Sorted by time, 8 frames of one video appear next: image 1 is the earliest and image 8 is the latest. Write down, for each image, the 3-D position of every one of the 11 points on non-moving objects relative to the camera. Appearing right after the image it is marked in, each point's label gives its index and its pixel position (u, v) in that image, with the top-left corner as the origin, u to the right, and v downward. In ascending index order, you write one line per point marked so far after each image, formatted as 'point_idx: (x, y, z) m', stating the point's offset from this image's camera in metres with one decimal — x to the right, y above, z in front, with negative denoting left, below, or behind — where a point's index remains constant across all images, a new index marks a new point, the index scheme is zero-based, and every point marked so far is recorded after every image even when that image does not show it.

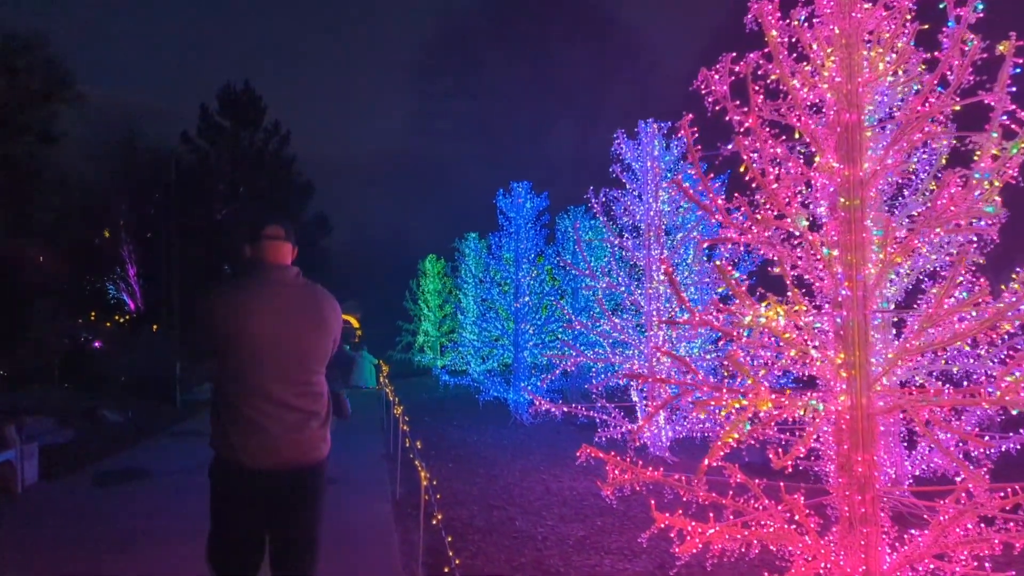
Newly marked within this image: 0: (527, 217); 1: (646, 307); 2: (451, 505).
0: (+0.2, +1.1, +14.1) m
1: (+1.4, -0.2, +9.6) m
2: (-0.5, -2.0, +8.2) m
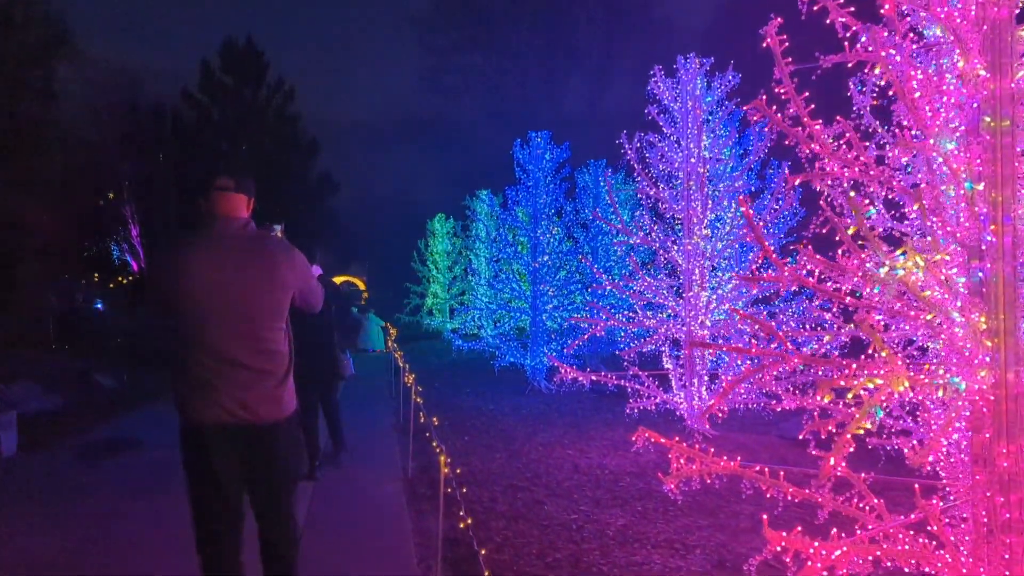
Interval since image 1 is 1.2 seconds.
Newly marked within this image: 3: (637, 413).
0: (+0.5, +1.7, +13.1) m
1: (+1.6, +0.2, +8.7) m
2: (-0.3, -1.6, +7.3) m
3: (+1.4, -1.4, +9.9) m
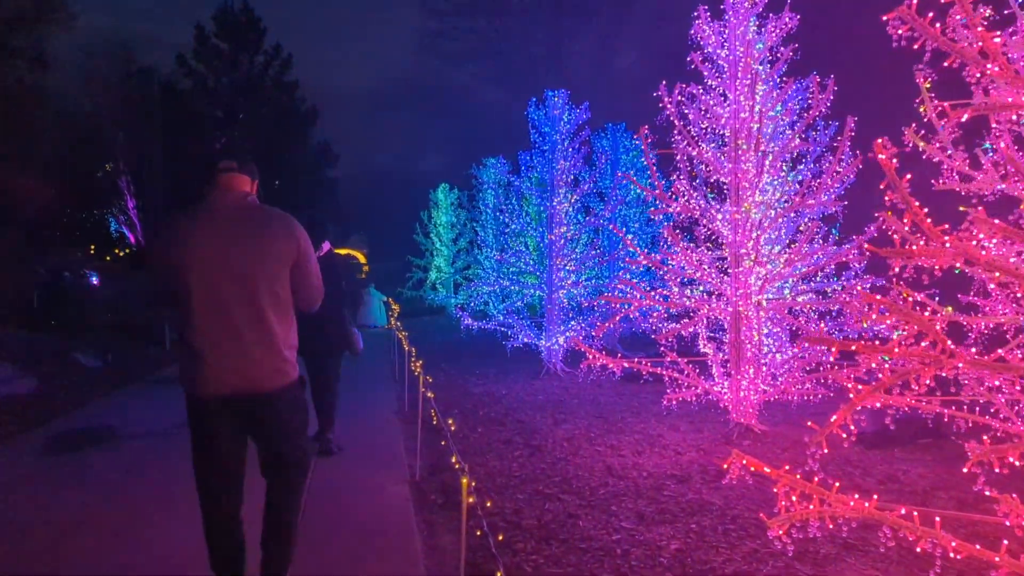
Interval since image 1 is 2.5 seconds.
0: (+0.7, +2.0, +11.9) m
1: (+1.8, +0.4, +7.6) m
2: (-0.1, -1.4, +6.3) m
3: (+1.6, -1.2, +8.8) m
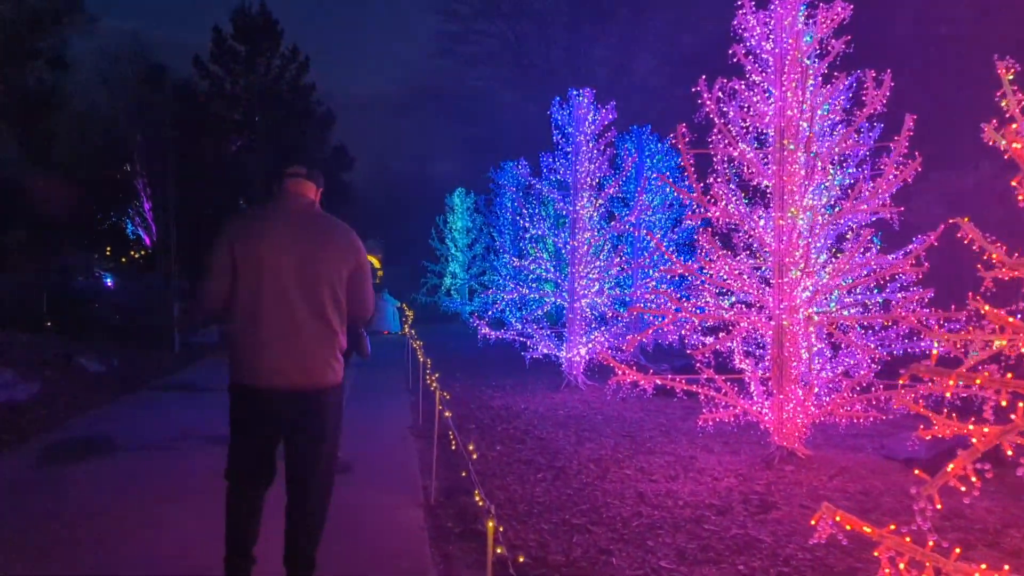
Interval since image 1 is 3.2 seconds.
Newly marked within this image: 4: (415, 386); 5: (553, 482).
0: (+1.0, +1.9, +11.4) m
1: (+2.0, +0.3, +7.0) m
2: (0.0, -1.5, +5.7) m
3: (+1.7, -1.3, +8.2) m
4: (-1.2, -1.3, +11.7) m
5: (+0.3, -1.4, +6.7) m
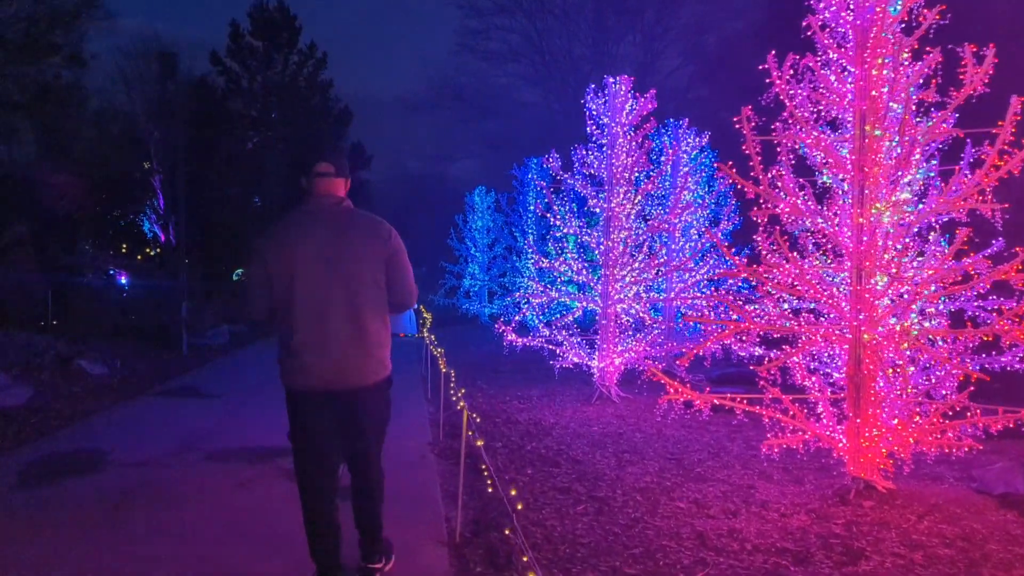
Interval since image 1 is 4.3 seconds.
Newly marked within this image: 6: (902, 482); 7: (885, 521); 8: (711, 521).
0: (+1.3, +1.9, +10.5) m
1: (+2.3, +0.3, +6.1) m
2: (+0.2, -1.5, +4.9) m
3: (+2.0, -1.3, +7.3) m
4: (-0.9, -1.3, +10.8) m
5: (+0.5, -1.5, +5.8) m
6: (+2.7, -1.3, +6.3) m
7: (+2.3, -1.4, +5.6) m
8: (+1.3, -1.5, +5.7) m
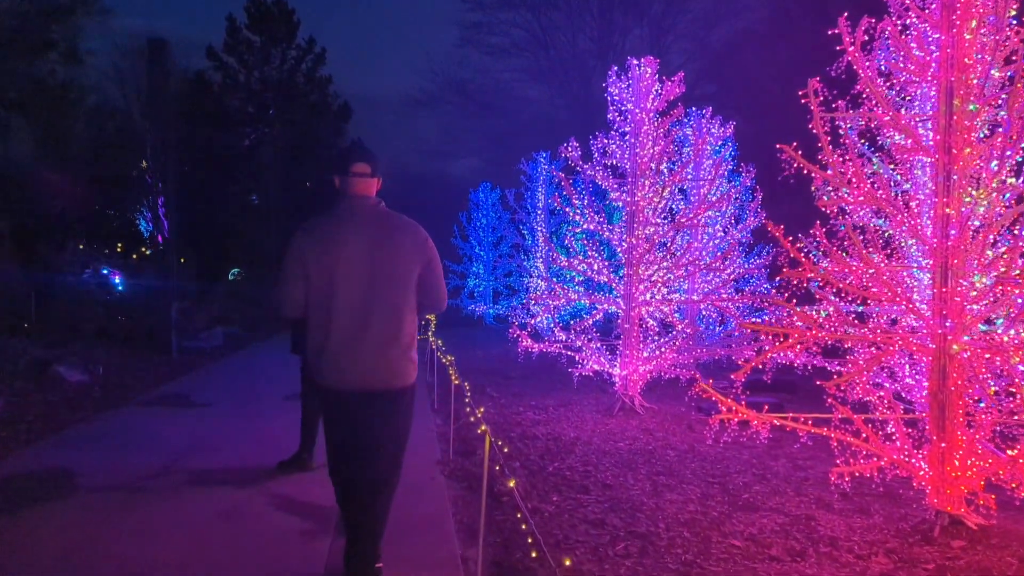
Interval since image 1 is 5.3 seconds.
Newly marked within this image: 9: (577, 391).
0: (+1.5, +1.9, +9.6) m
1: (+2.4, +0.3, +5.2) m
2: (+0.4, -1.5, +4.0) m
3: (+2.2, -1.3, +6.5) m
4: (-0.8, -1.3, +10.0) m
5: (+0.7, -1.5, +4.9) m
6: (+2.9, -1.4, +5.5) m
7: (+2.5, -1.5, +4.7) m
8: (+1.4, -1.5, +4.9) m
9: (+0.8, -1.2, +10.8) m
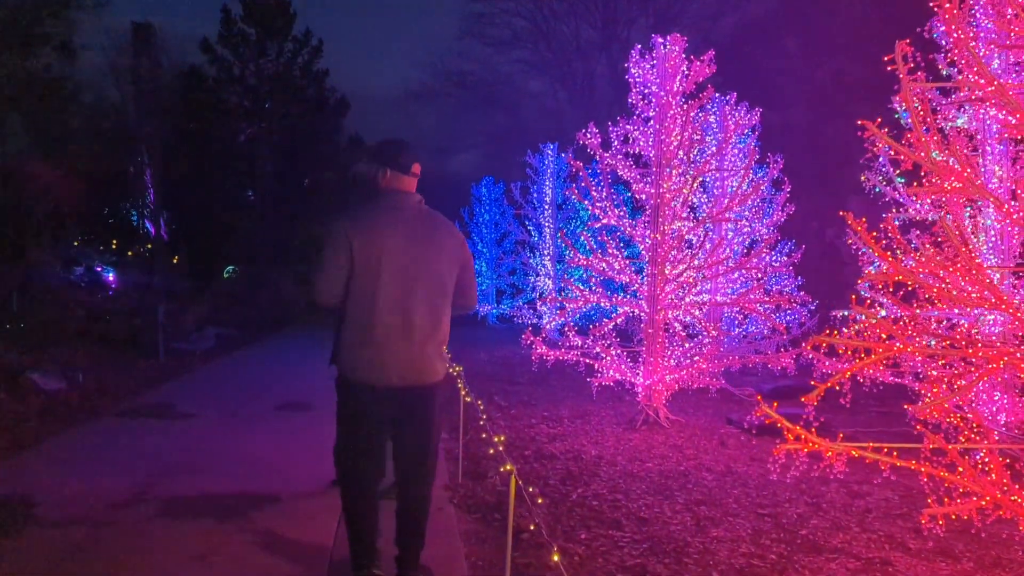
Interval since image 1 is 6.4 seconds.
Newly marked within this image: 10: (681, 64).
0: (+1.6, +1.9, +8.7) m
1: (+2.5, +0.2, +4.4) m
2: (+0.5, -1.5, +3.1) m
3: (+2.3, -1.3, +5.6) m
4: (-0.6, -1.3, +9.1) m
5: (+0.8, -1.5, +4.1) m
6: (+3.0, -1.4, +4.6) m
7: (+2.6, -1.5, +3.9) m
8: (+1.5, -1.5, +4.0) m
9: (+0.9, -1.2, +9.9) m
10: (+1.6, +2.1, +8.7) m
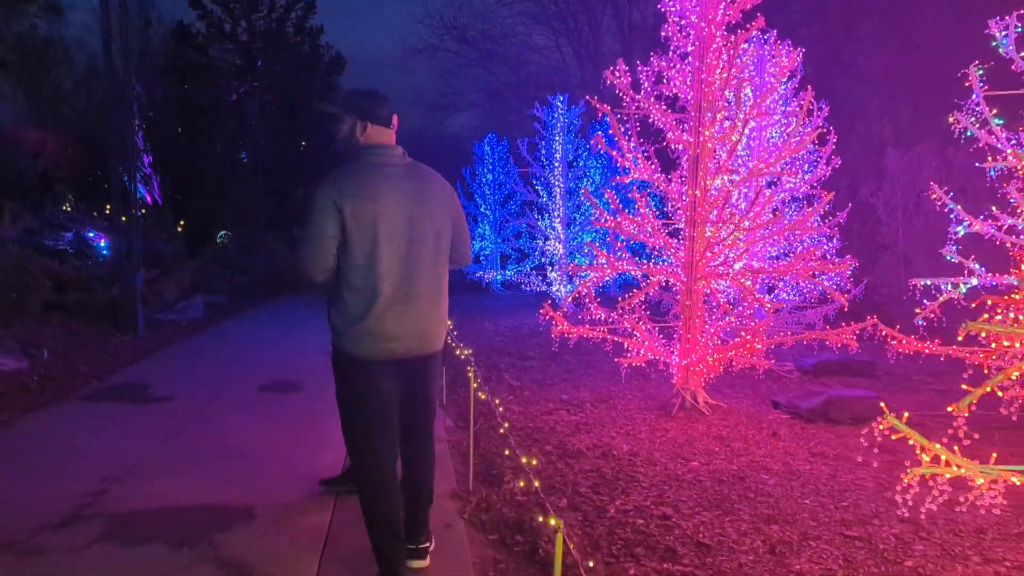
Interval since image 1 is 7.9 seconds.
0: (+1.7, +2.2, +7.4) m
1: (+2.7, +0.4, +3.1) m
2: (+0.7, -1.5, +2.0) m
3: (+2.4, -1.2, +4.4) m
4: (-0.5, -1.0, +7.9) m
5: (+1.0, -1.4, +2.9) m
6: (+3.2, -1.2, +3.5) m
7: (+2.7, -1.4, +2.7) m
8: (+1.7, -1.4, +2.8) m
9: (+1.0, -0.9, +8.8) m
10: (+1.7, +2.4, +7.4) m
